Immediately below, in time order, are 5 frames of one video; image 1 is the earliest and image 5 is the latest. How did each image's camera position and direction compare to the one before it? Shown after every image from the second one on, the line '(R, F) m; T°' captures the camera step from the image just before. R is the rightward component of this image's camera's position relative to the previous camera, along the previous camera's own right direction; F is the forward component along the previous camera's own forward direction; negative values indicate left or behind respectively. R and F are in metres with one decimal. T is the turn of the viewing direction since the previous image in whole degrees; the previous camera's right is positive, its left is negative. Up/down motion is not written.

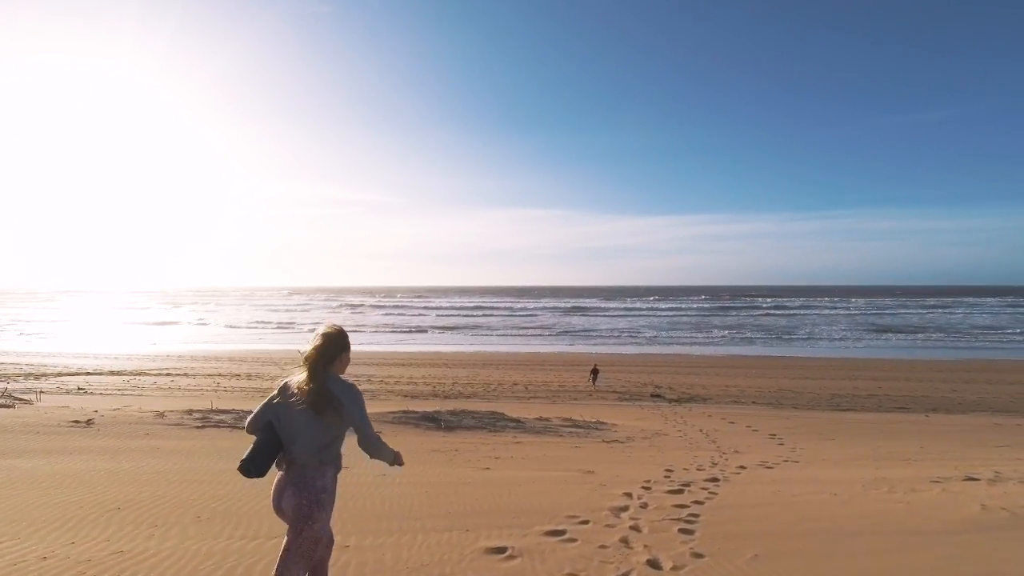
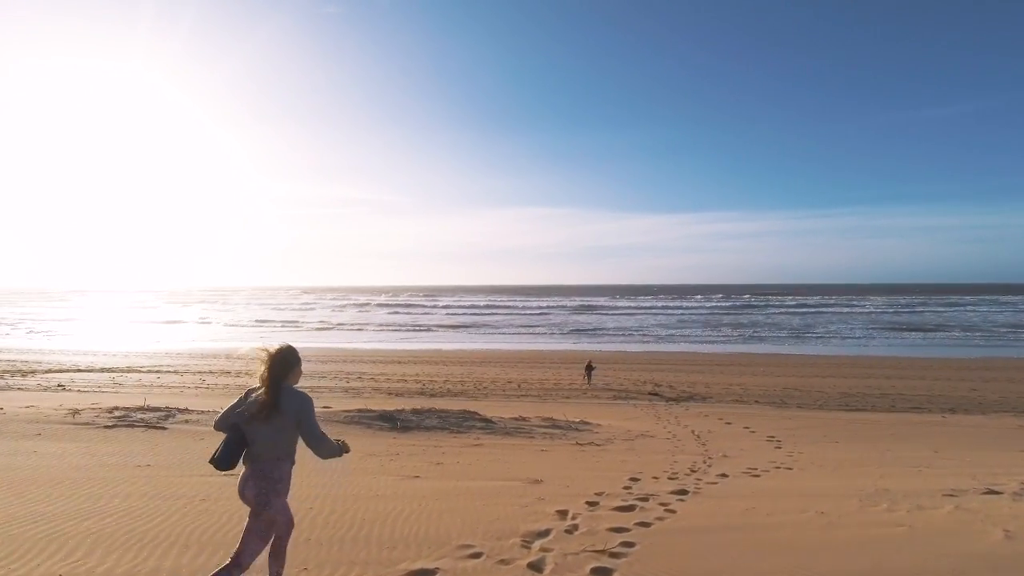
(+1.0, +1.2) m; -1°
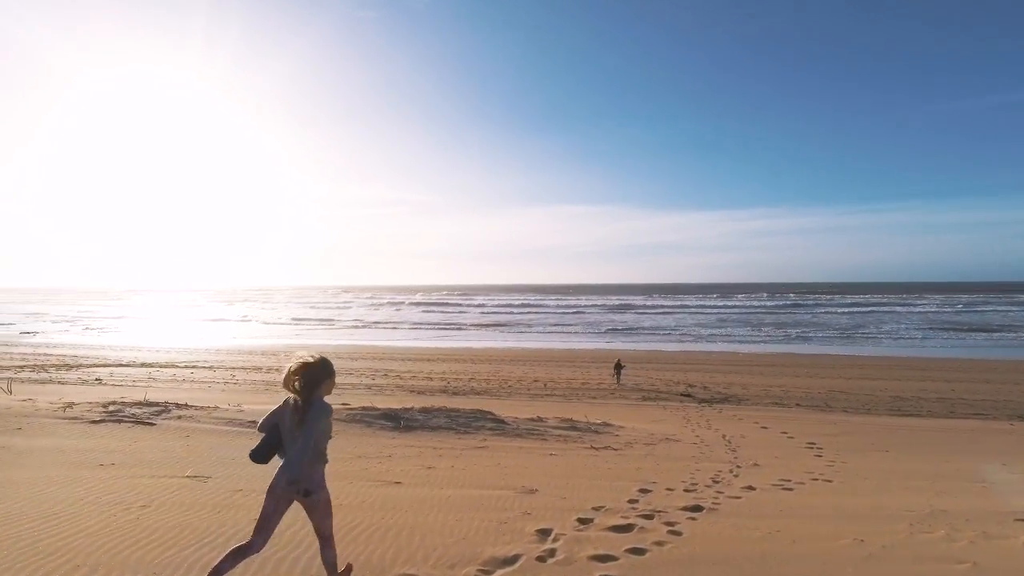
(+0.5, +0.8) m; -4°
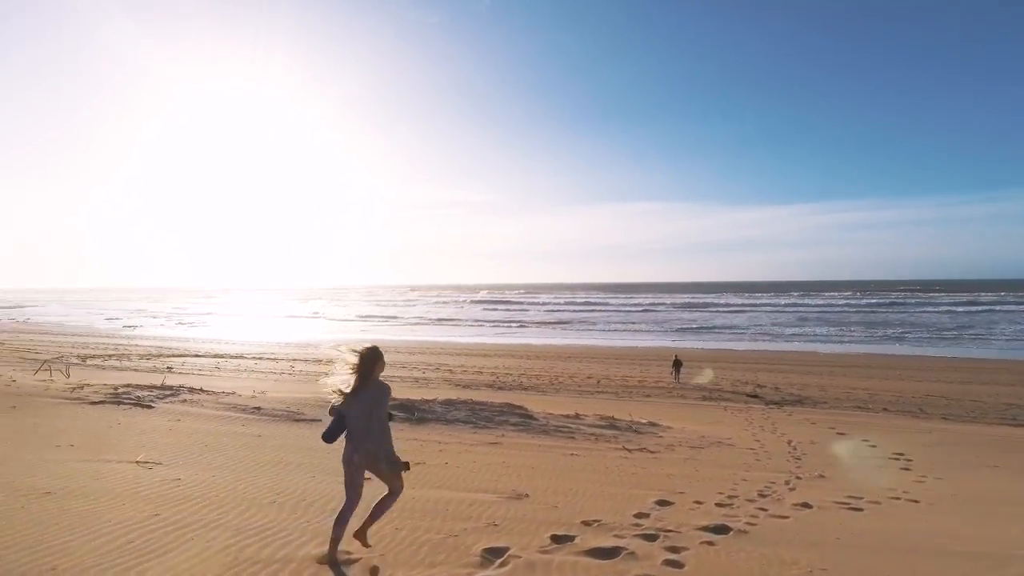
(+0.8, +1.1) m; -7°
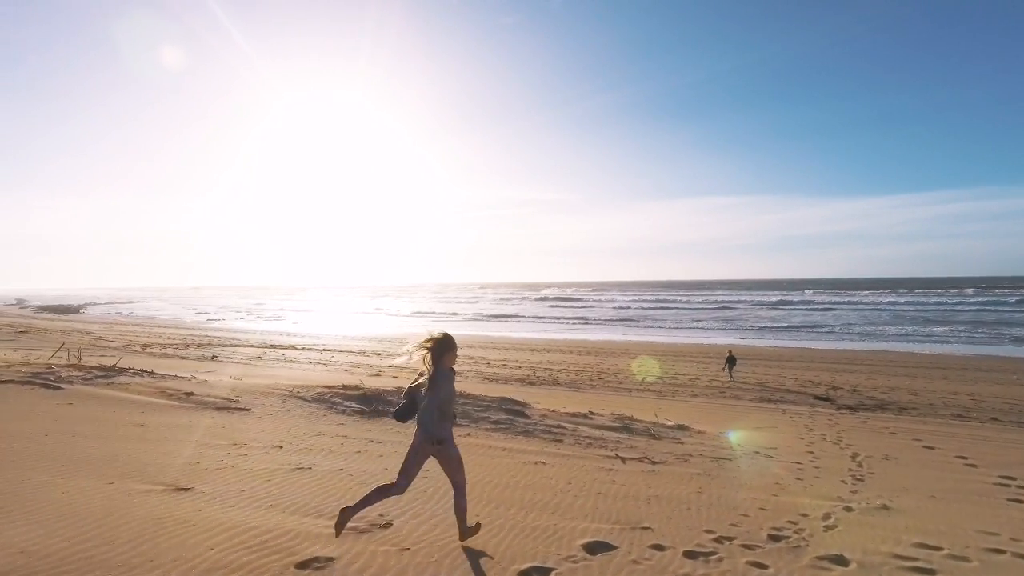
(+1.3, +1.9) m; -7°
